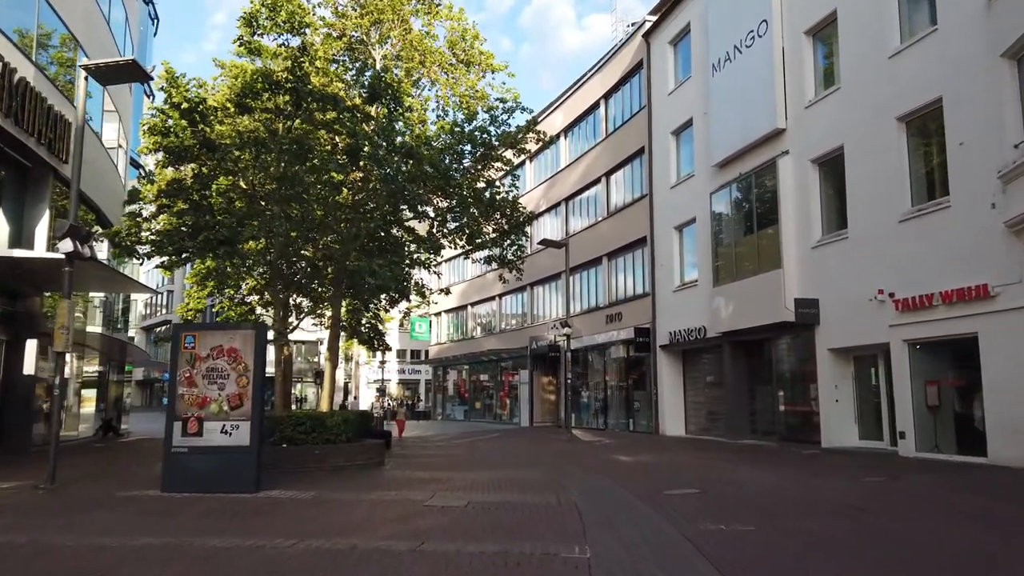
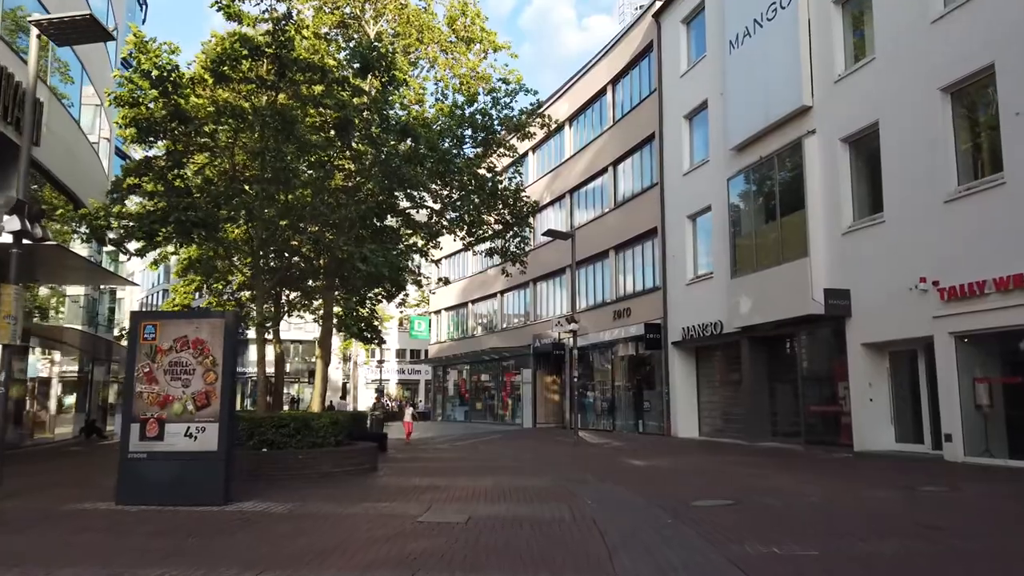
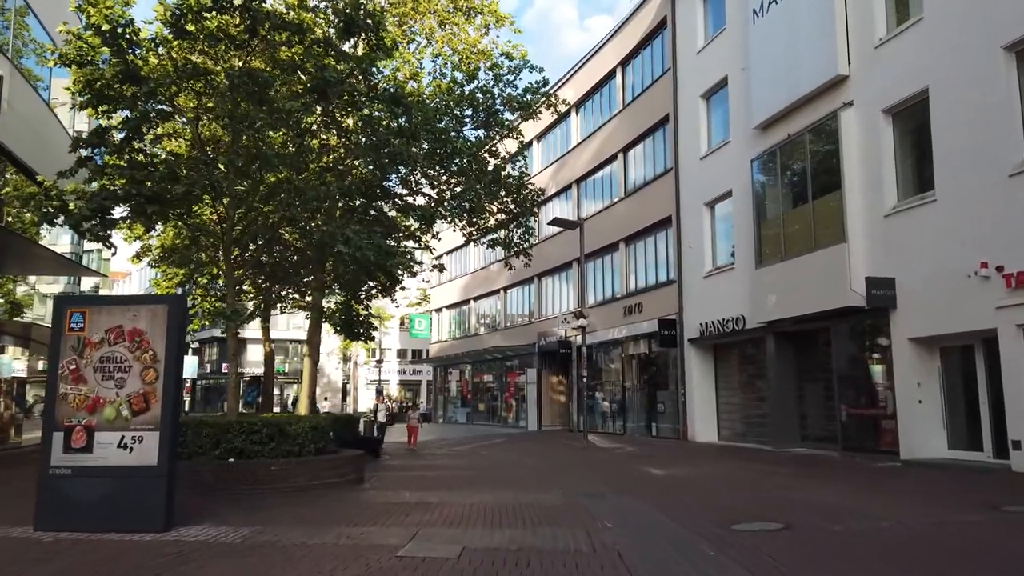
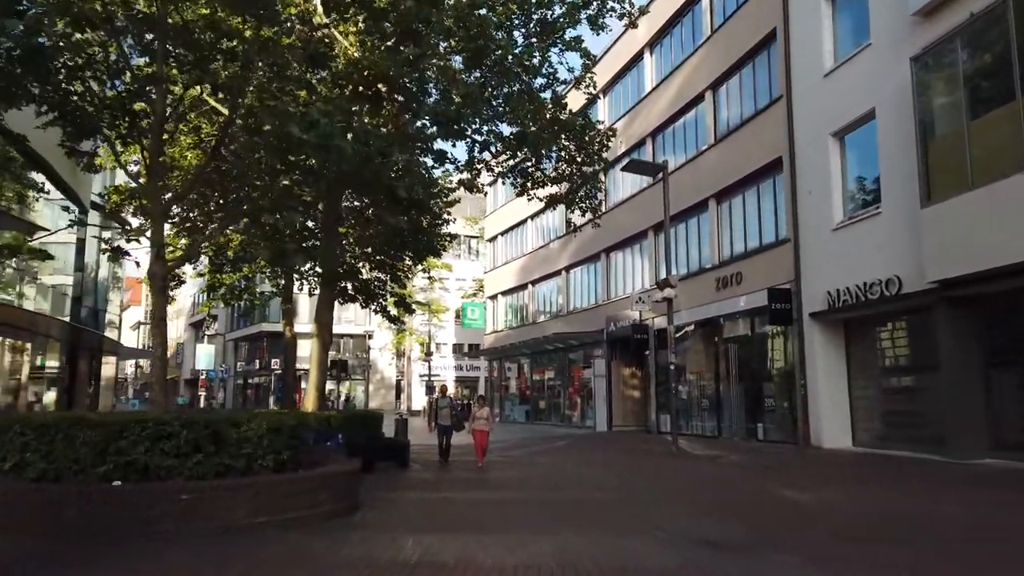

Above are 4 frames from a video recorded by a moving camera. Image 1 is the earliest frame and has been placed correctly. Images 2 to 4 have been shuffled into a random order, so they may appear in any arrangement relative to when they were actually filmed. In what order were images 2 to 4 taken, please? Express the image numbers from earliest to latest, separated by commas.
2, 3, 4
